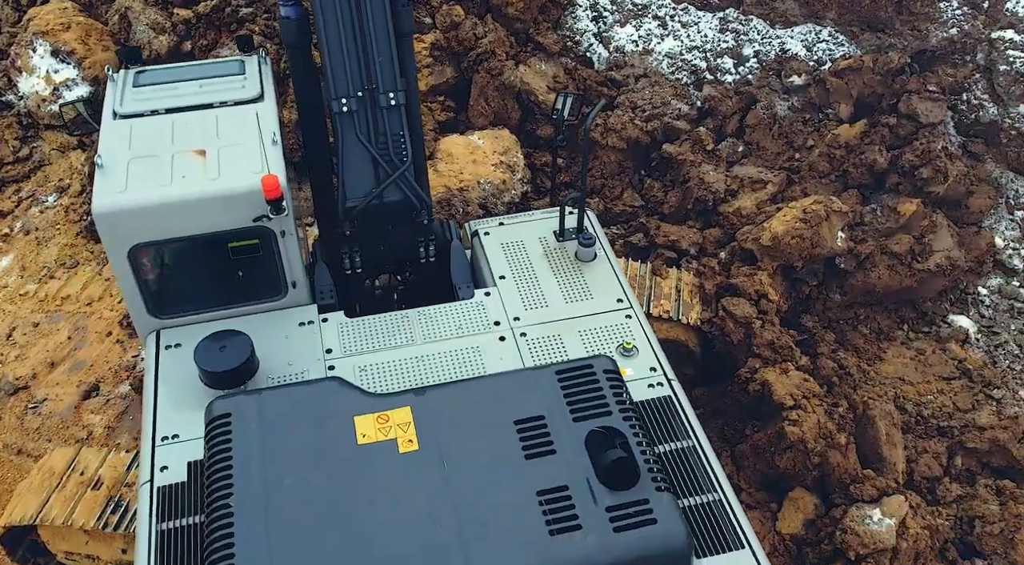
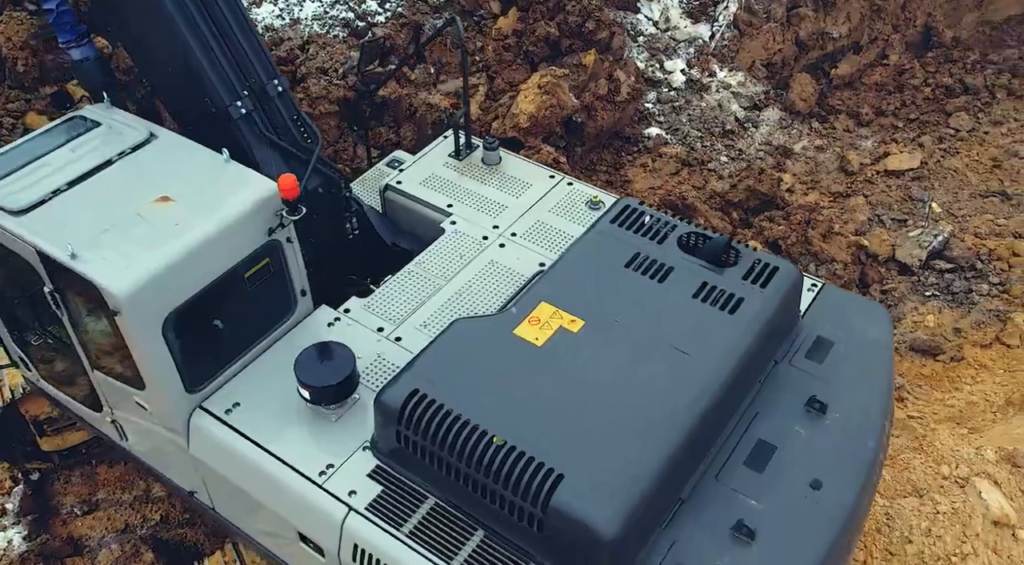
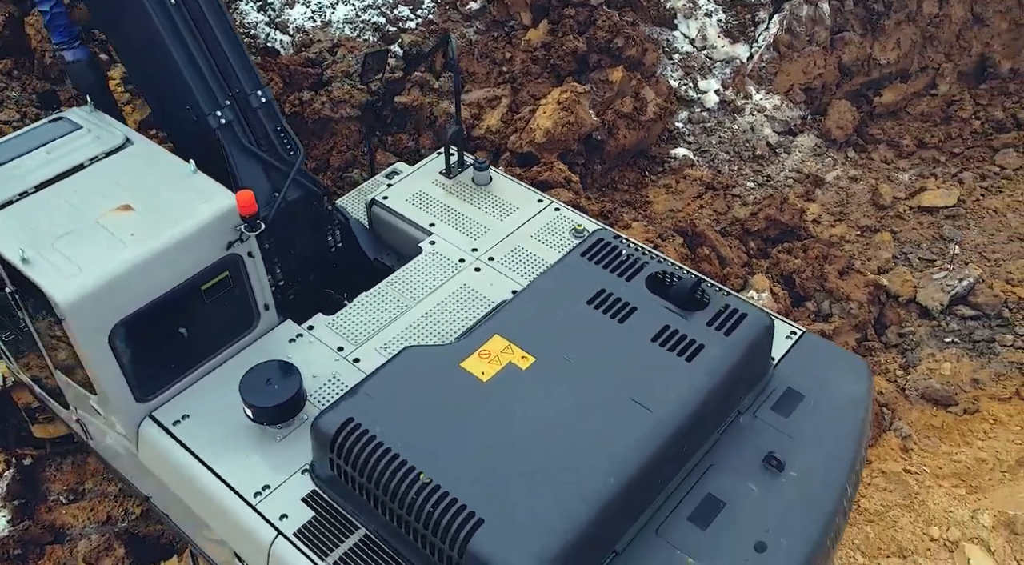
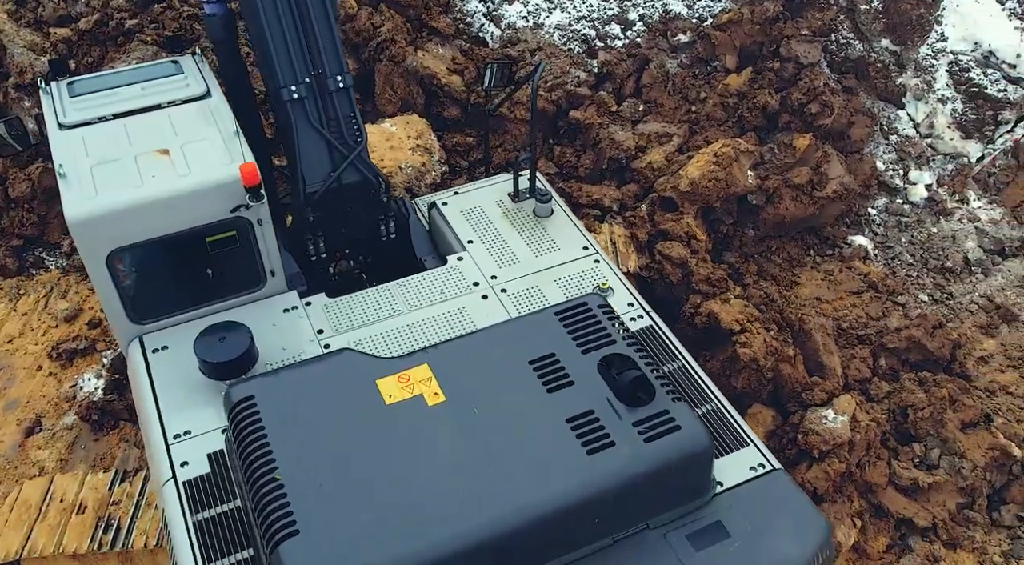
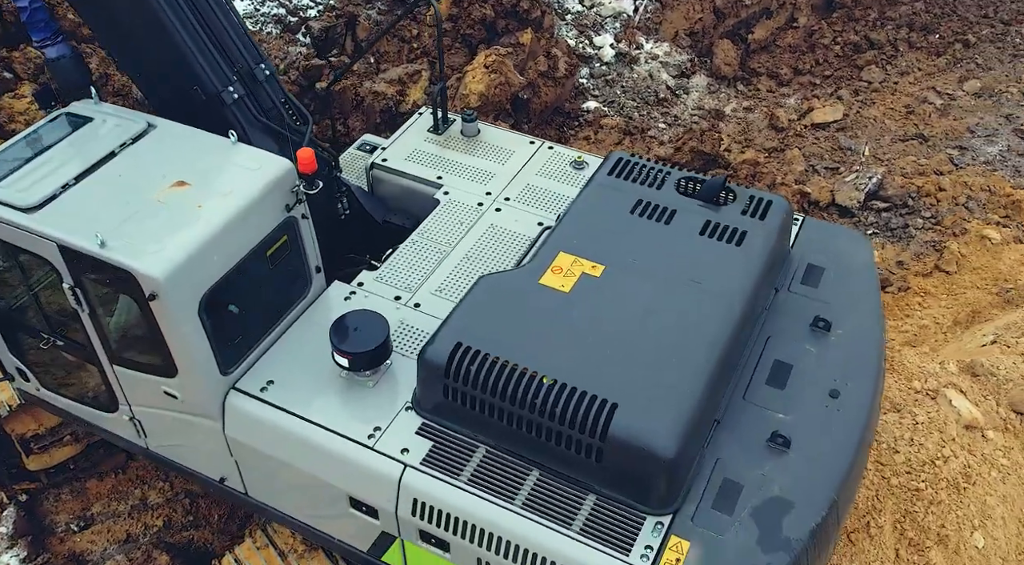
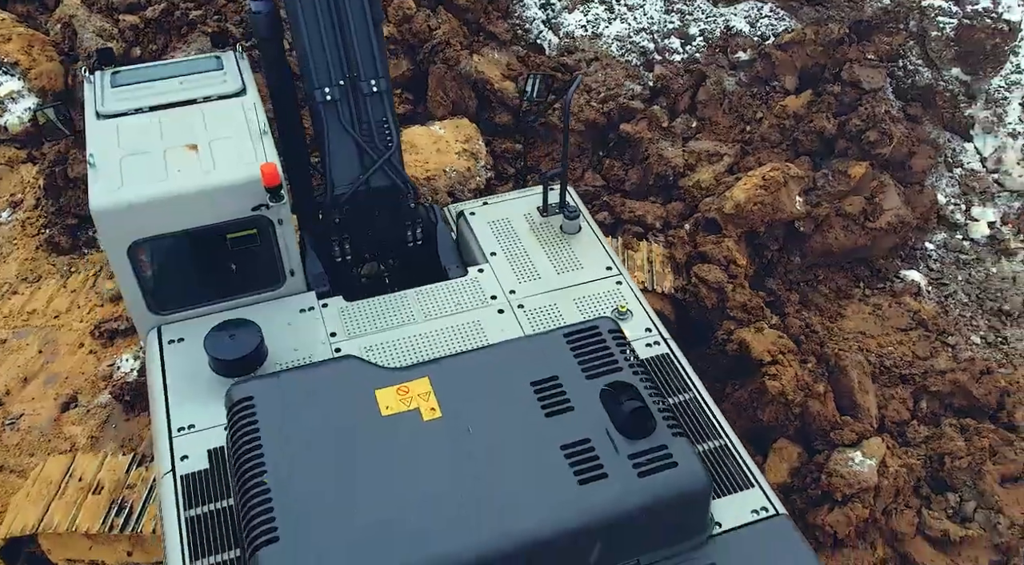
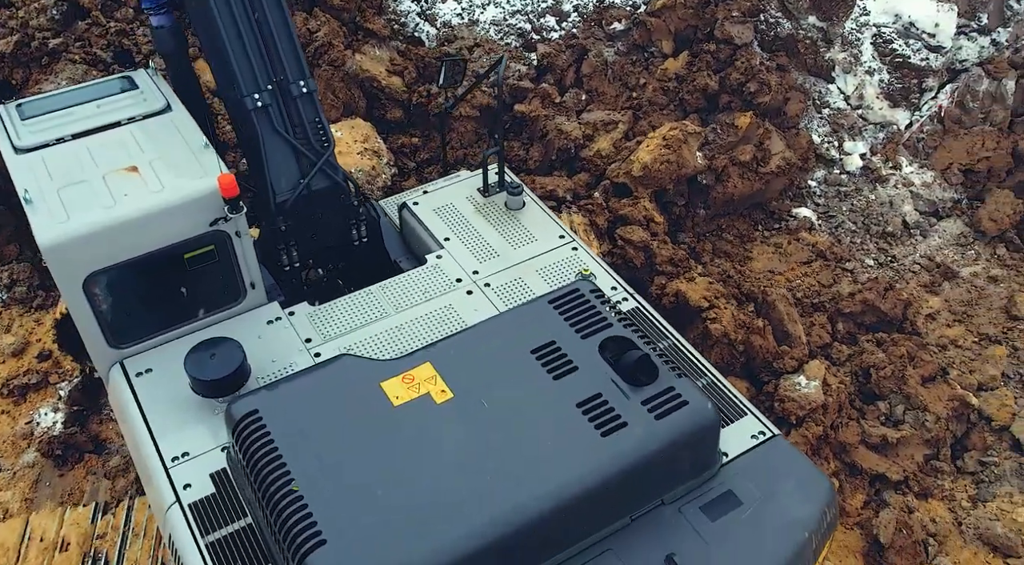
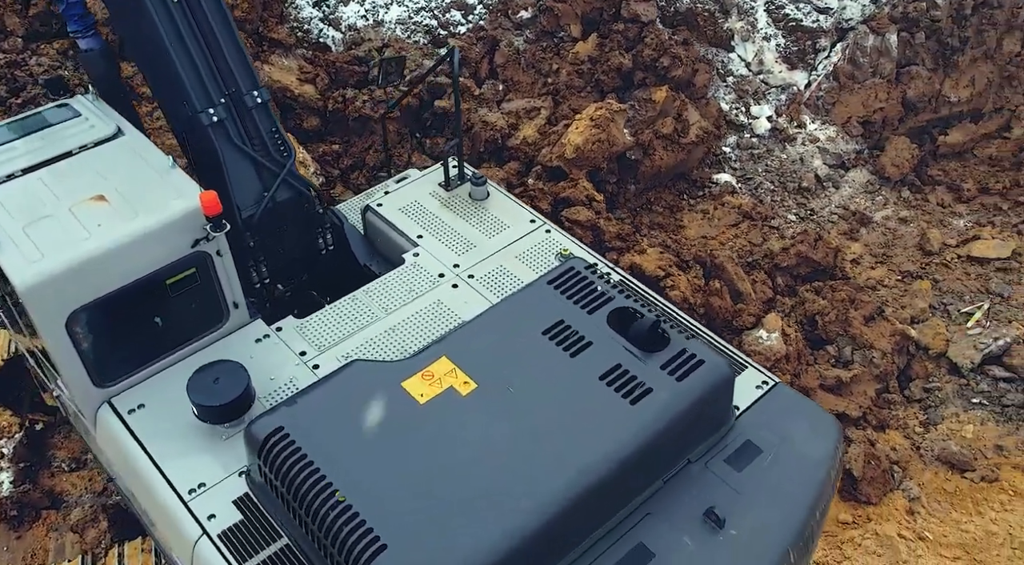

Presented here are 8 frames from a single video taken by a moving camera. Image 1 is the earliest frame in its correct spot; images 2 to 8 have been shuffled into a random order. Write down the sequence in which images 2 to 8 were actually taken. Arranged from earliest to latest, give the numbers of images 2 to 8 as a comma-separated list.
6, 4, 7, 8, 3, 2, 5
